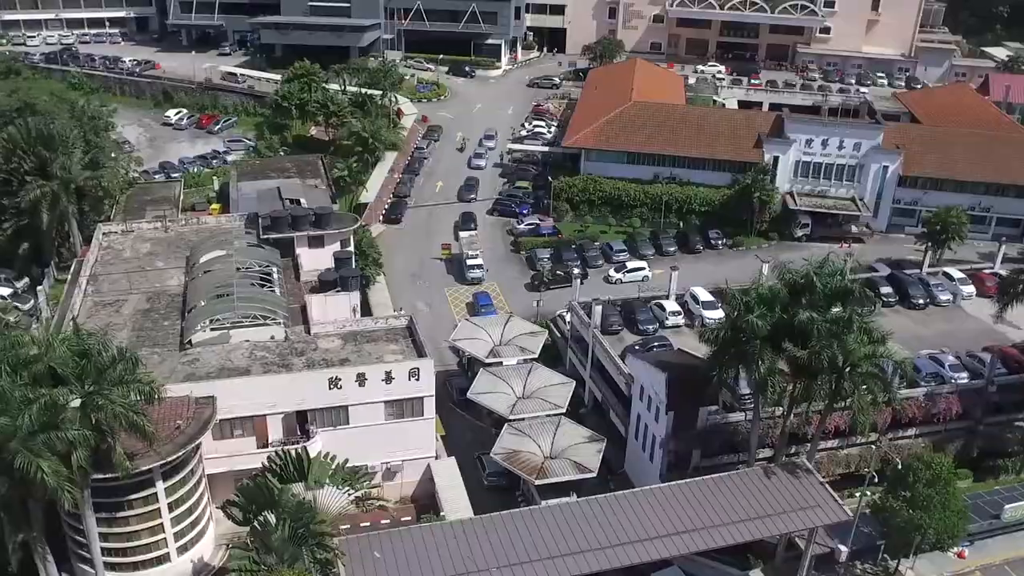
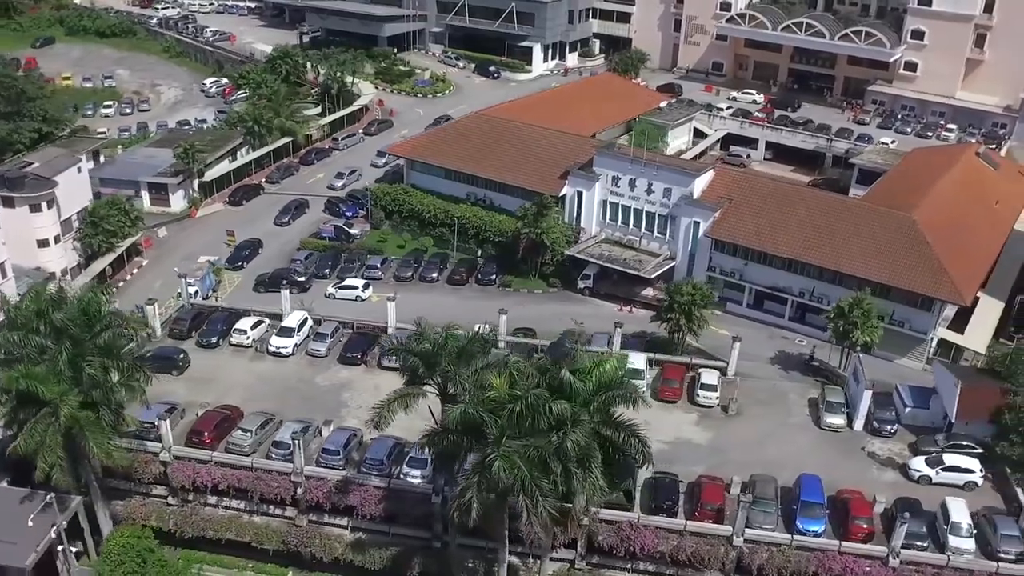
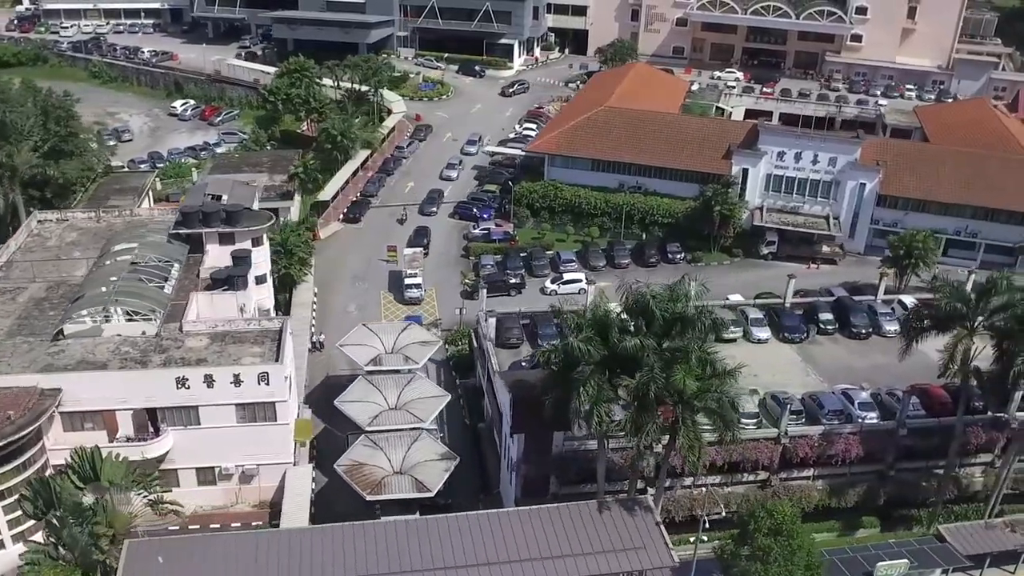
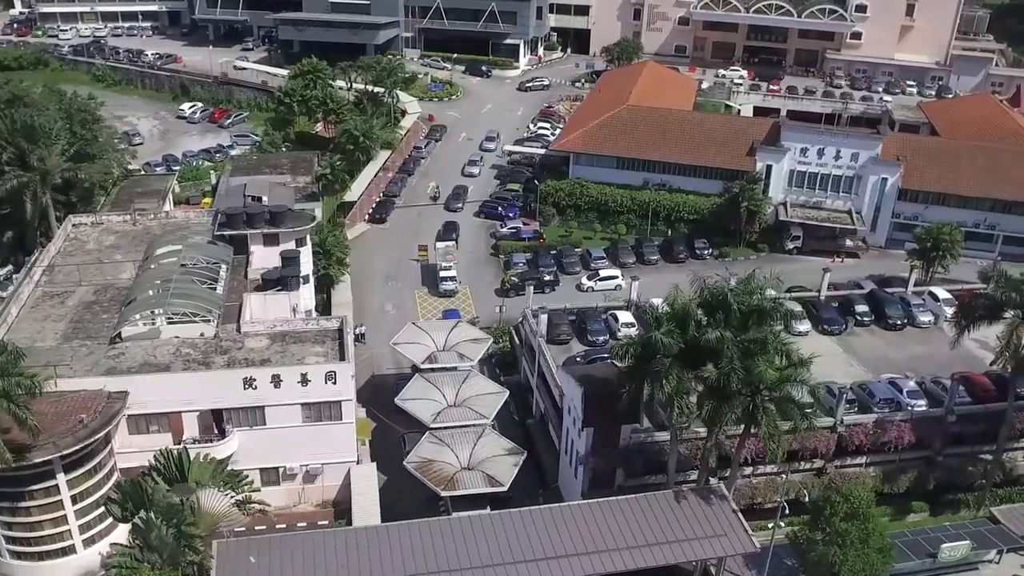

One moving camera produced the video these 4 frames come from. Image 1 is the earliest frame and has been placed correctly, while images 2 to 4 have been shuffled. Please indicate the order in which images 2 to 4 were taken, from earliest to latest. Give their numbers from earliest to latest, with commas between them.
4, 3, 2
